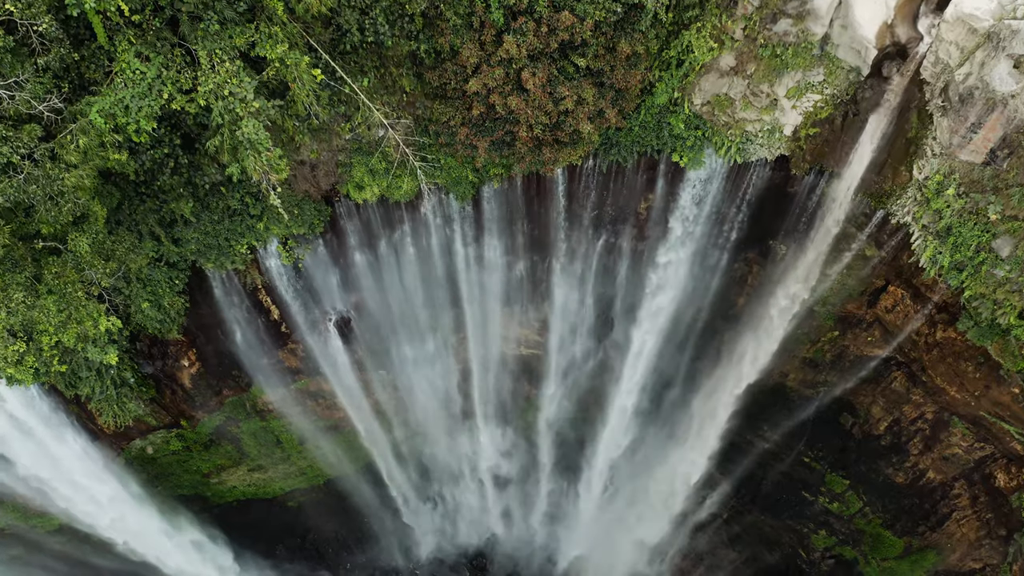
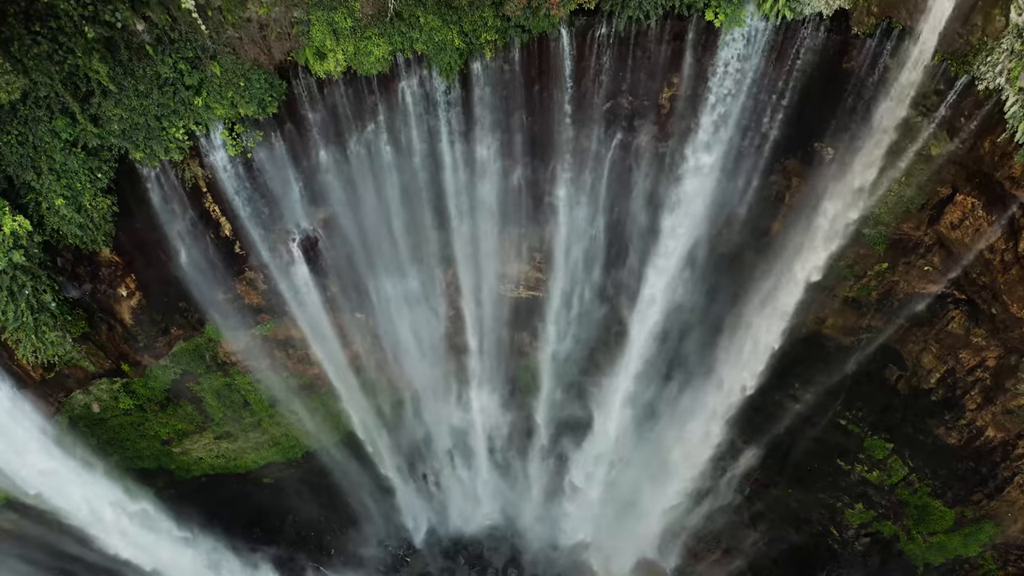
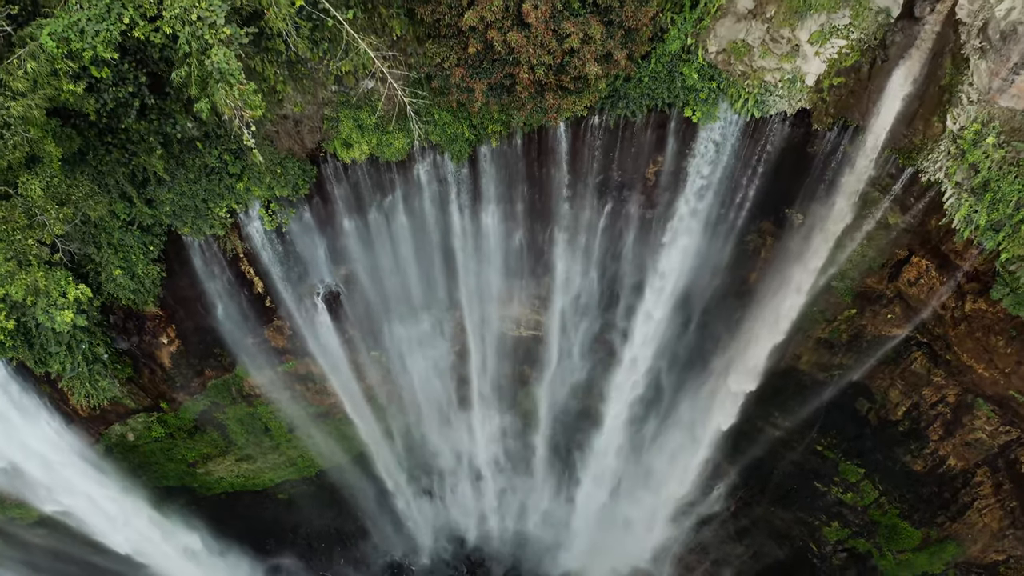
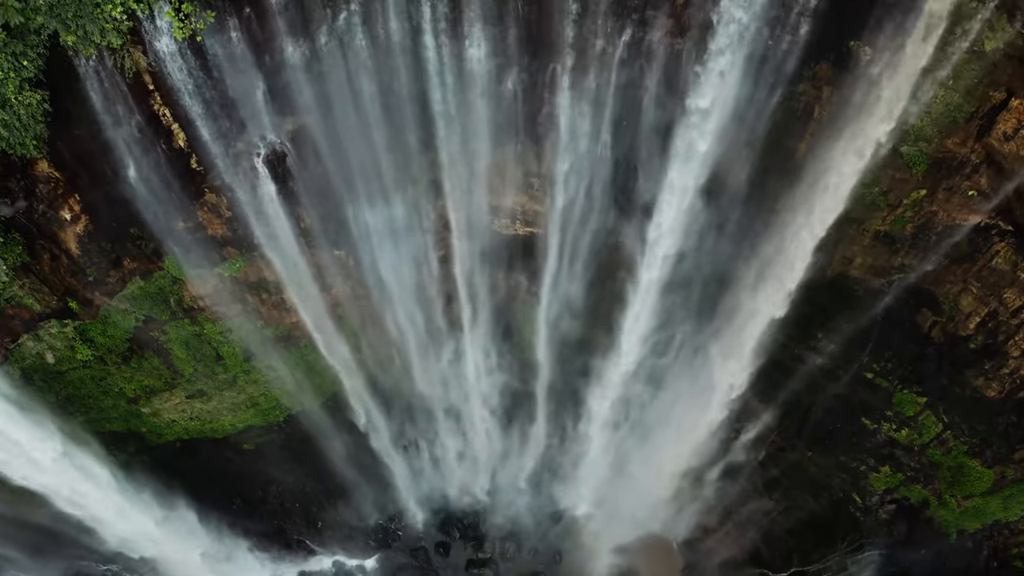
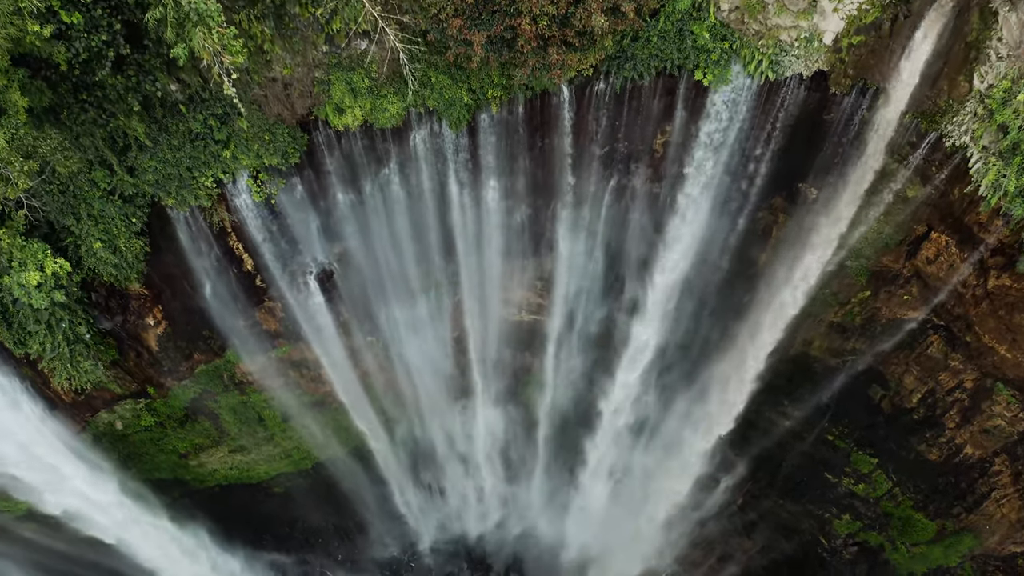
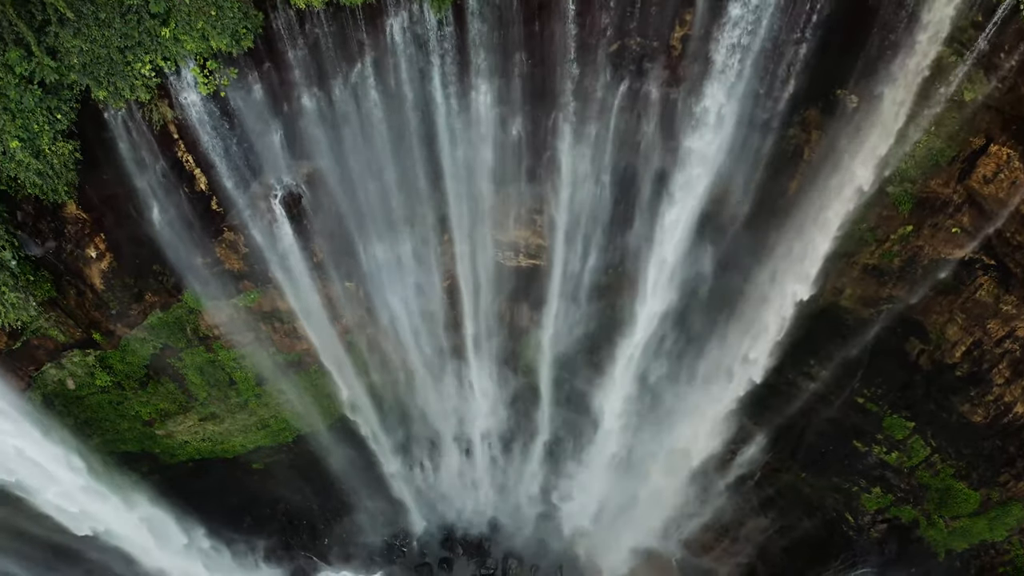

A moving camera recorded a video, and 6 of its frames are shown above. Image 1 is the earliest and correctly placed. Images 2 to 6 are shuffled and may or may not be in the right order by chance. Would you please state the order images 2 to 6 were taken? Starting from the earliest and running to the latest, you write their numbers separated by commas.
3, 5, 2, 6, 4
